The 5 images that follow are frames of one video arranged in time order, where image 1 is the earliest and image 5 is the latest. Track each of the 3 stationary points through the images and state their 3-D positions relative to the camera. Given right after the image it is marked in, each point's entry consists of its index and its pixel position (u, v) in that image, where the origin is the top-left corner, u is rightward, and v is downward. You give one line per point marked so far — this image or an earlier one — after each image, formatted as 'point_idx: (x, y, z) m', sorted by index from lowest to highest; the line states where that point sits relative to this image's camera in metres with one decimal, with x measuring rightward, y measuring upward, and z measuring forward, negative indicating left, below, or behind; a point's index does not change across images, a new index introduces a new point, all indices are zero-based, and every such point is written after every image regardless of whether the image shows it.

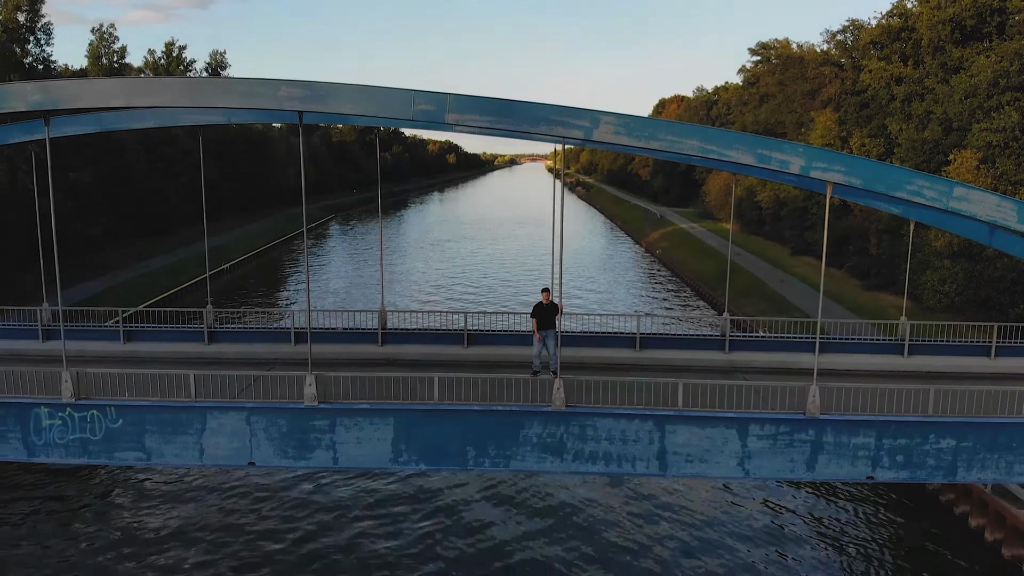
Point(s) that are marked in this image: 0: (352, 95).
0: (-2.6, +3.1, +12.1) m
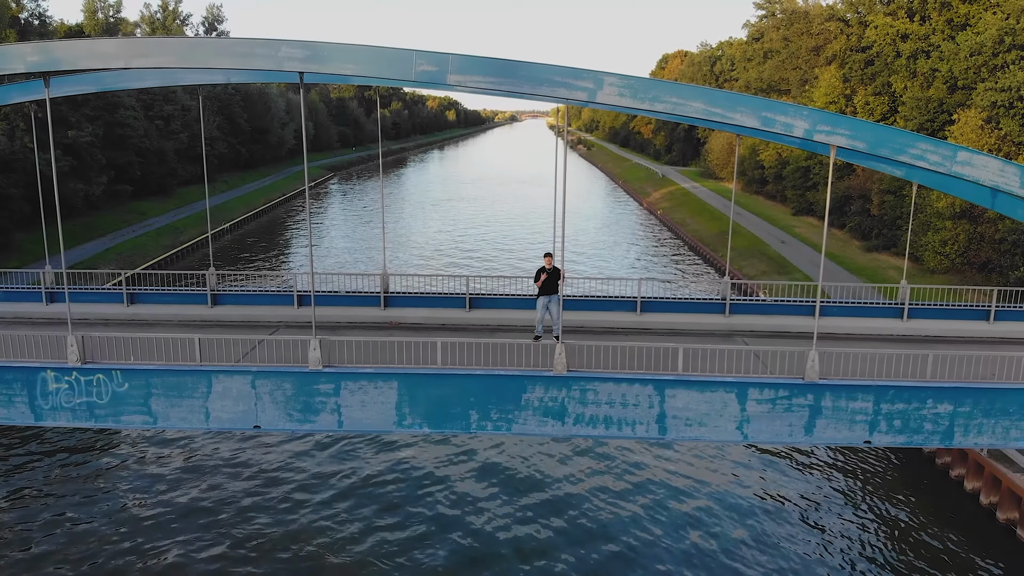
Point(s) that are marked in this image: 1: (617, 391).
0: (-2.5, +3.7, +11.9) m
1: (+1.7, -1.7, +12.1) m
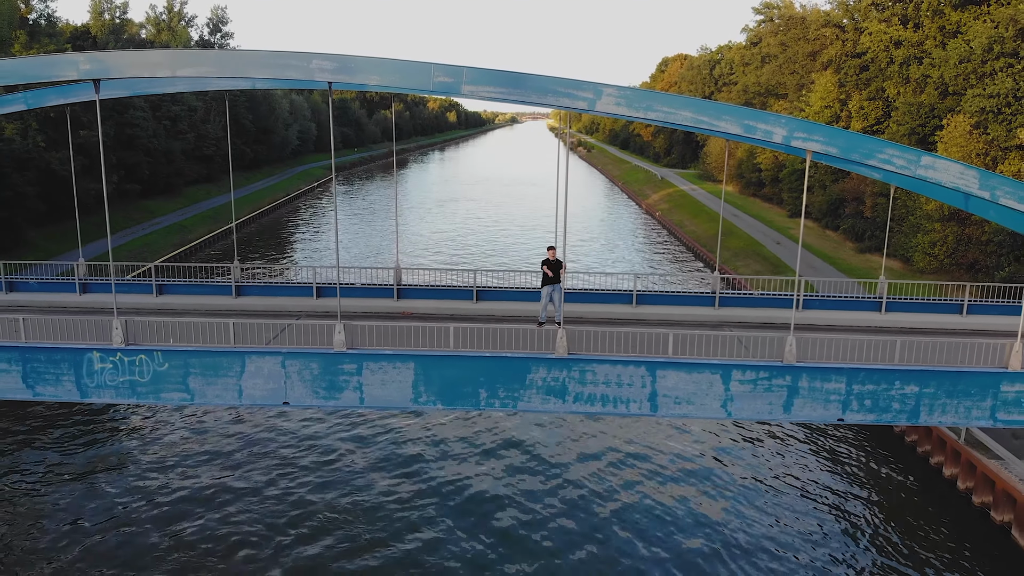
0: (-2.4, +3.9, +13.2) m
1: (+1.8, -1.5, +13.3) m
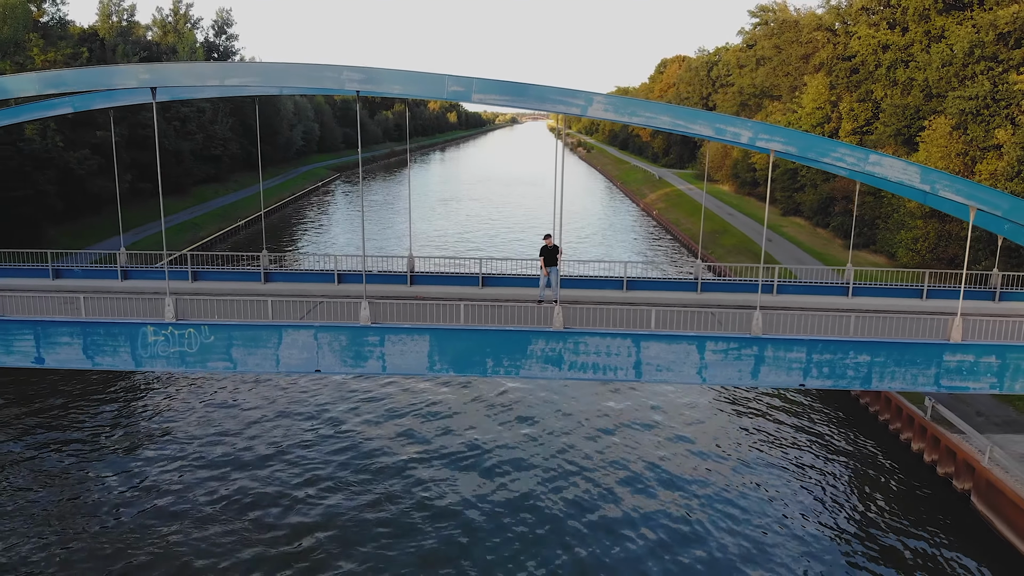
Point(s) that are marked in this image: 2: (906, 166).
0: (-2.3, +4.3, +15.1) m
1: (+1.9, -1.1, +15.2) m
2: (+7.9, +2.4, +14.8) m
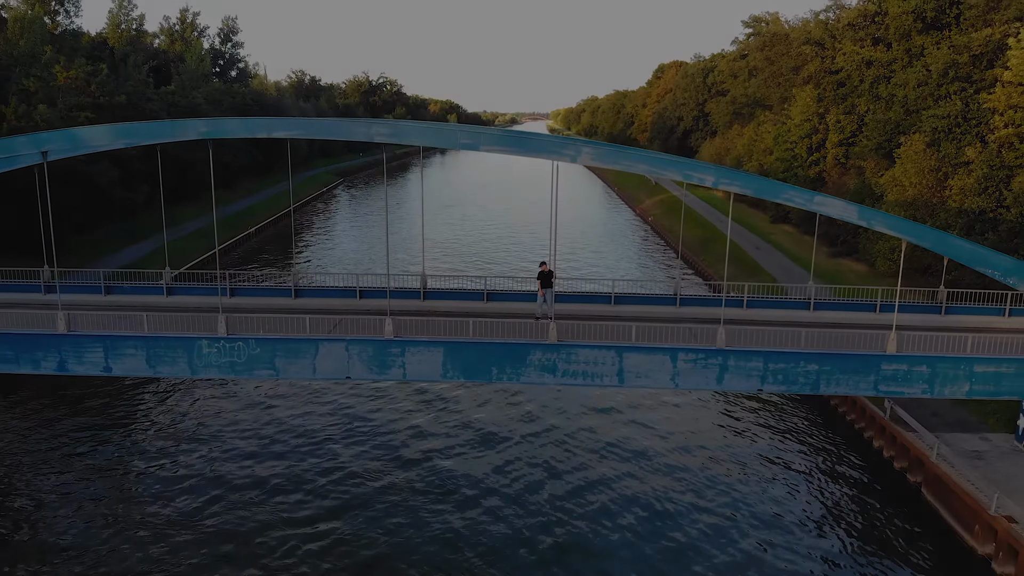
0: (-2.3, +3.8, +17.8) m
1: (+1.9, -1.6, +17.9) m
2: (+7.9, +2.0, +17.5) m
